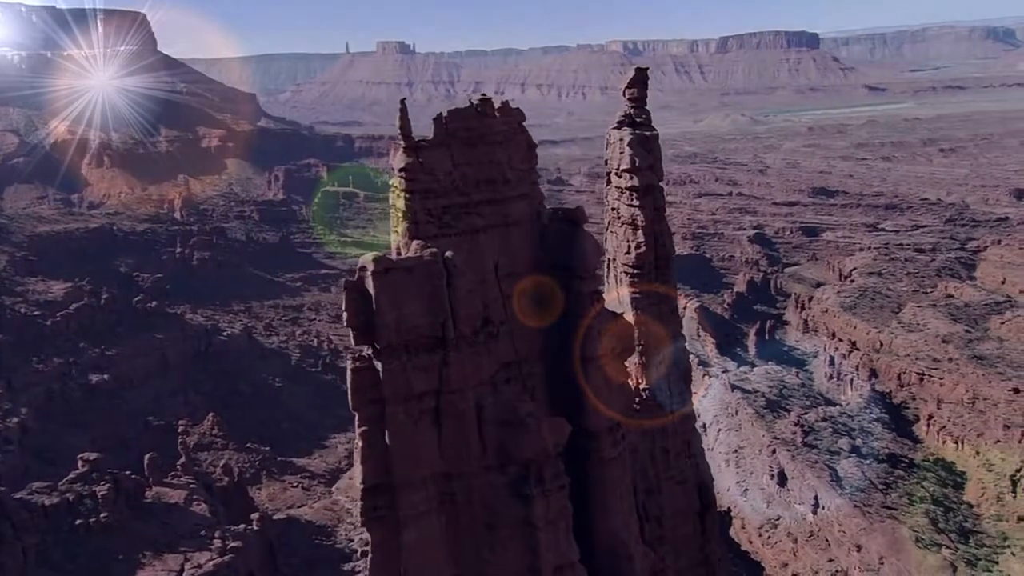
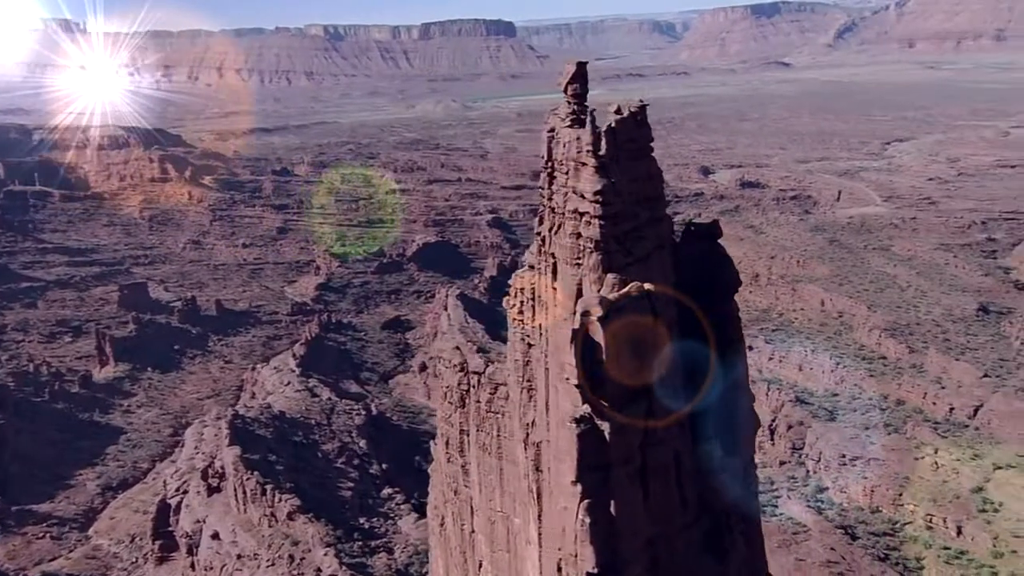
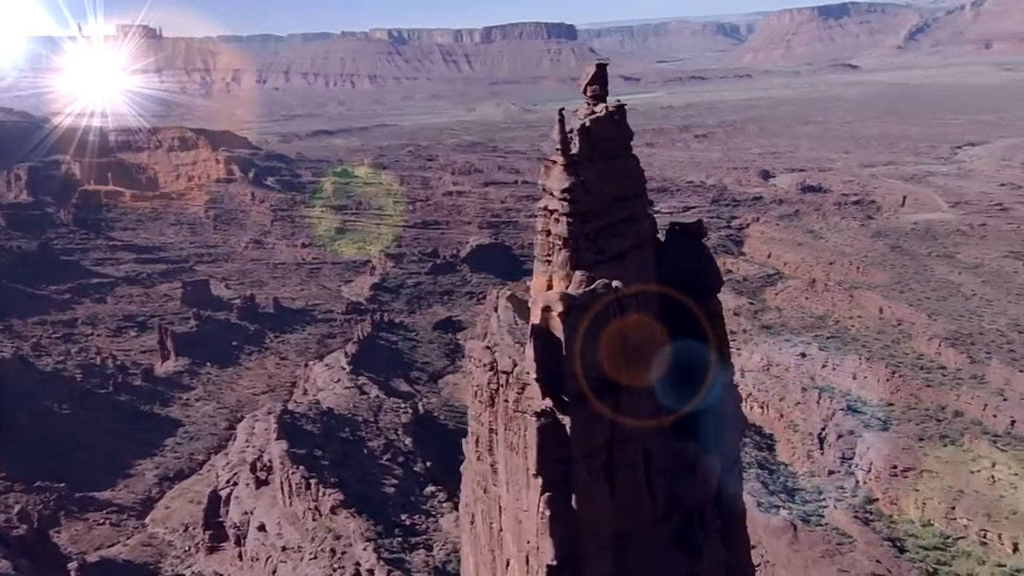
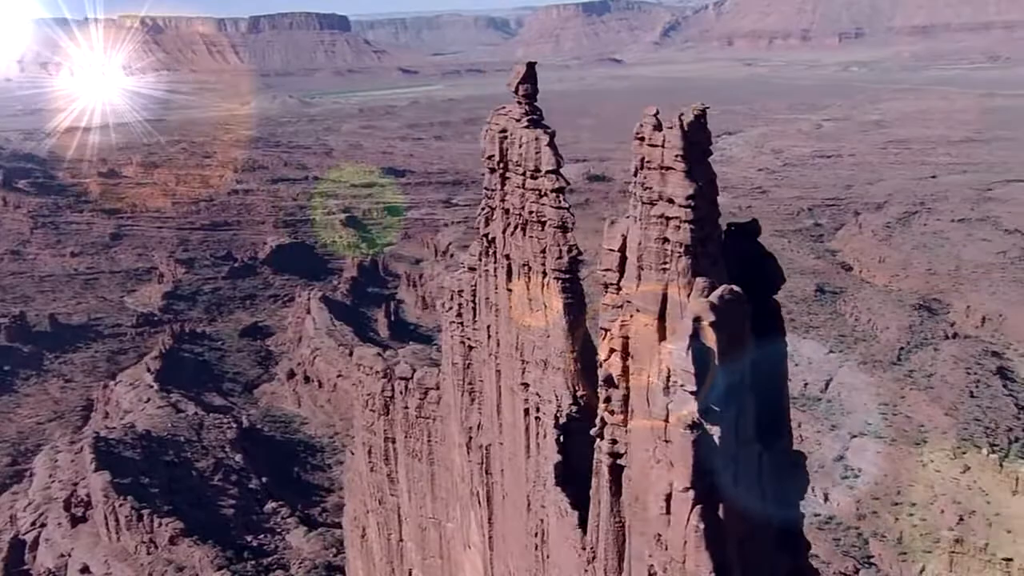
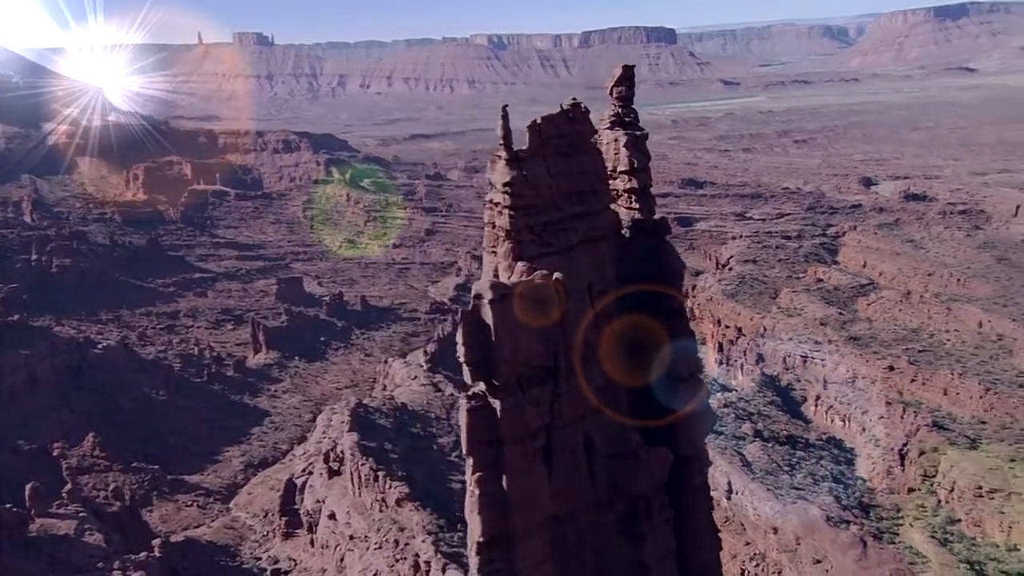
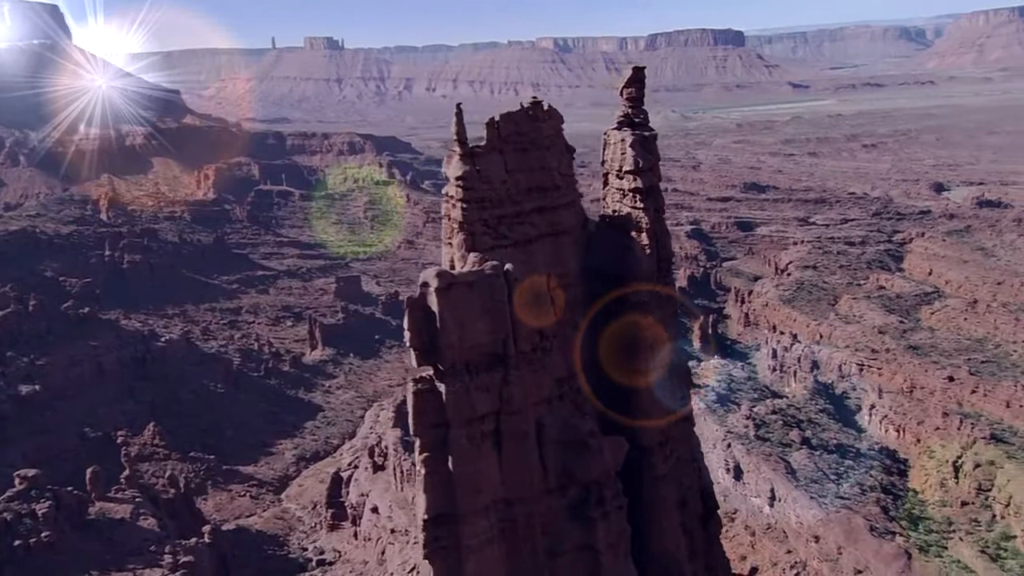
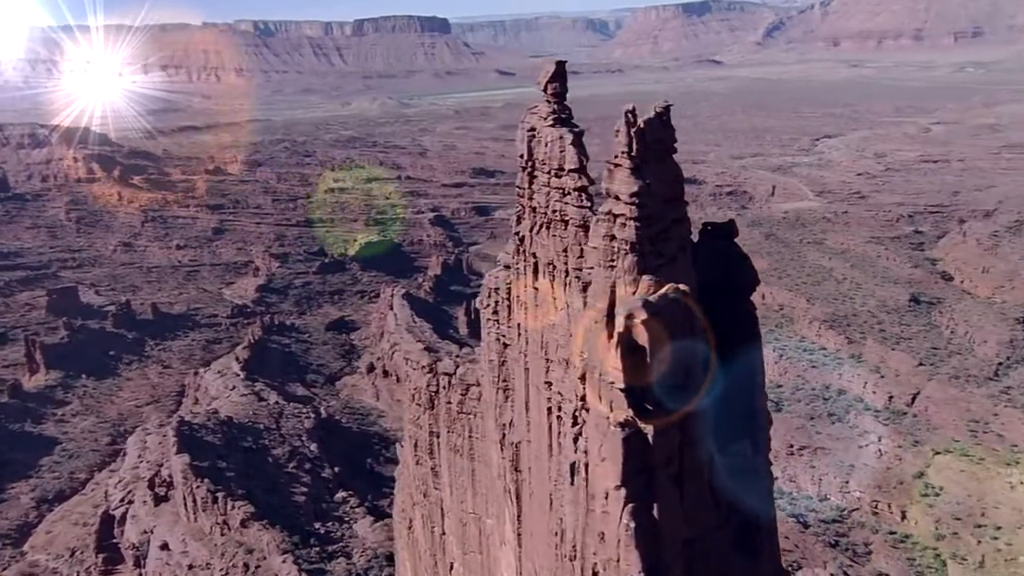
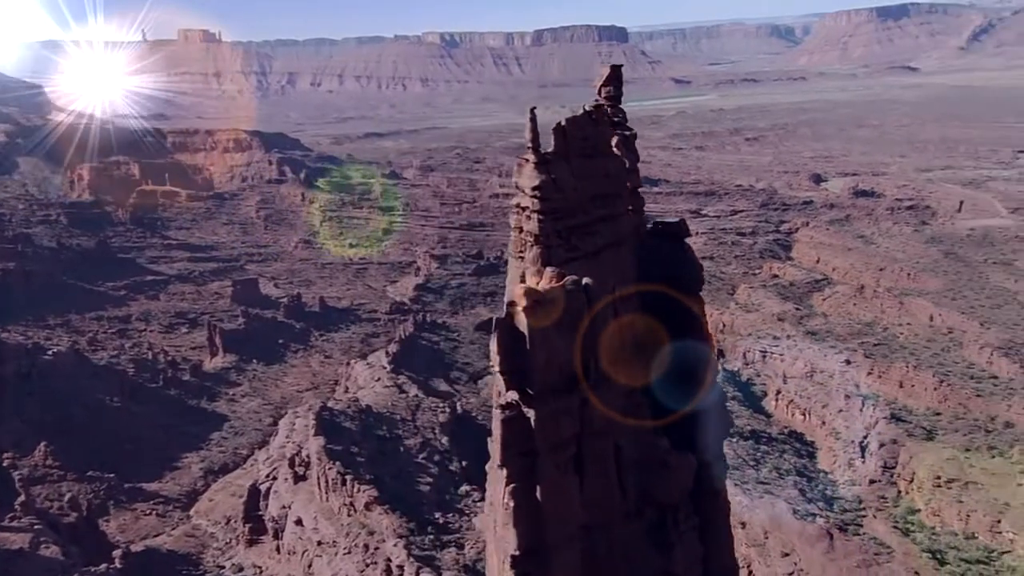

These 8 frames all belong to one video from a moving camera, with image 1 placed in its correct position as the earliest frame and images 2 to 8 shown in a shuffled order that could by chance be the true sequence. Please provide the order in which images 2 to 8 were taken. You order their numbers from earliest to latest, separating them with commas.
6, 5, 8, 3, 2, 7, 4
